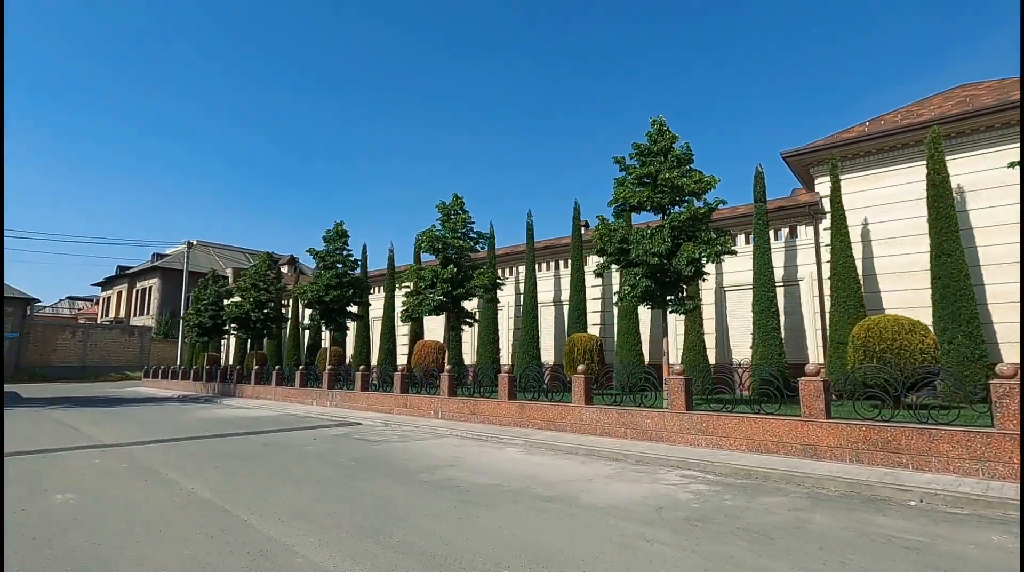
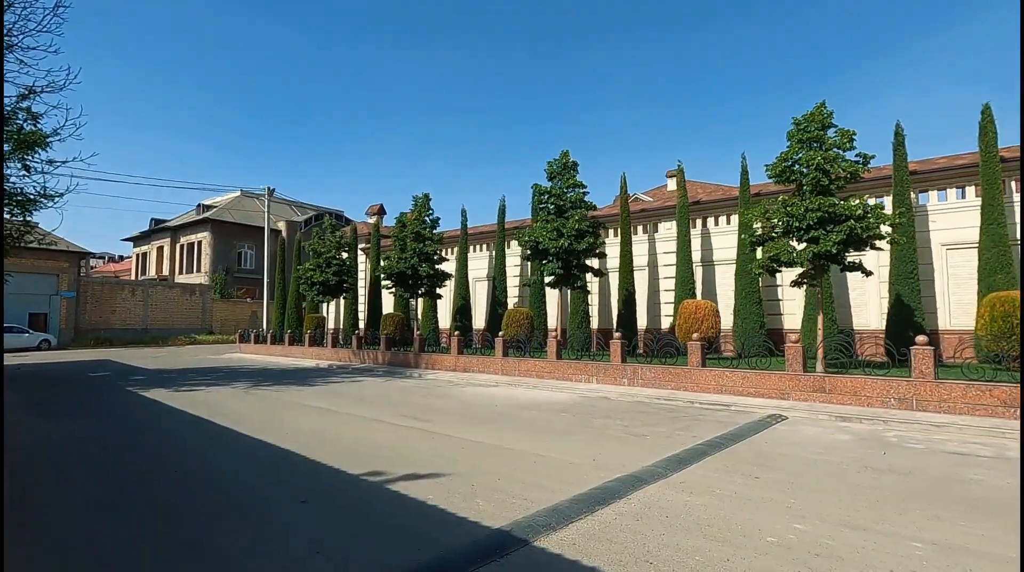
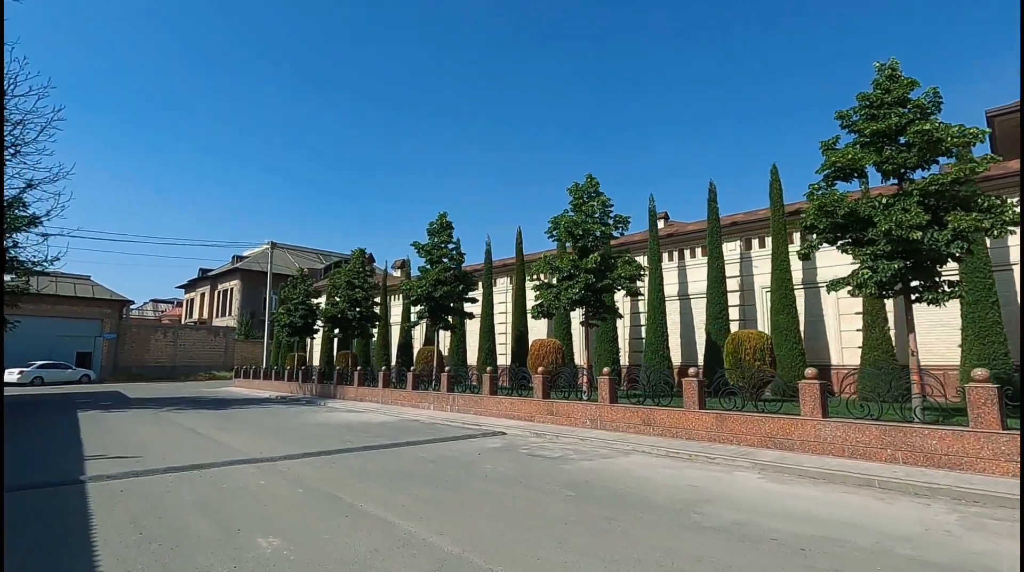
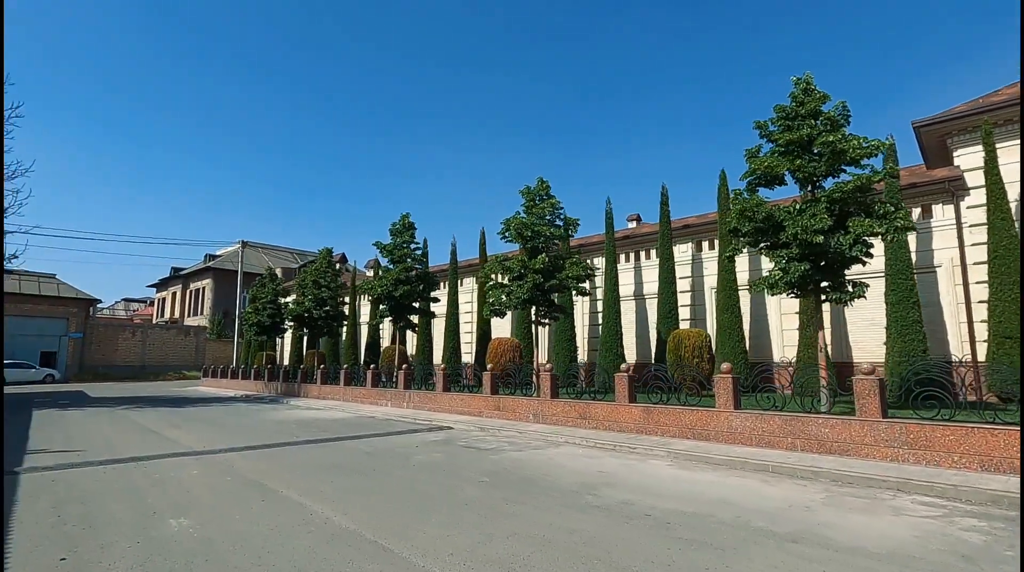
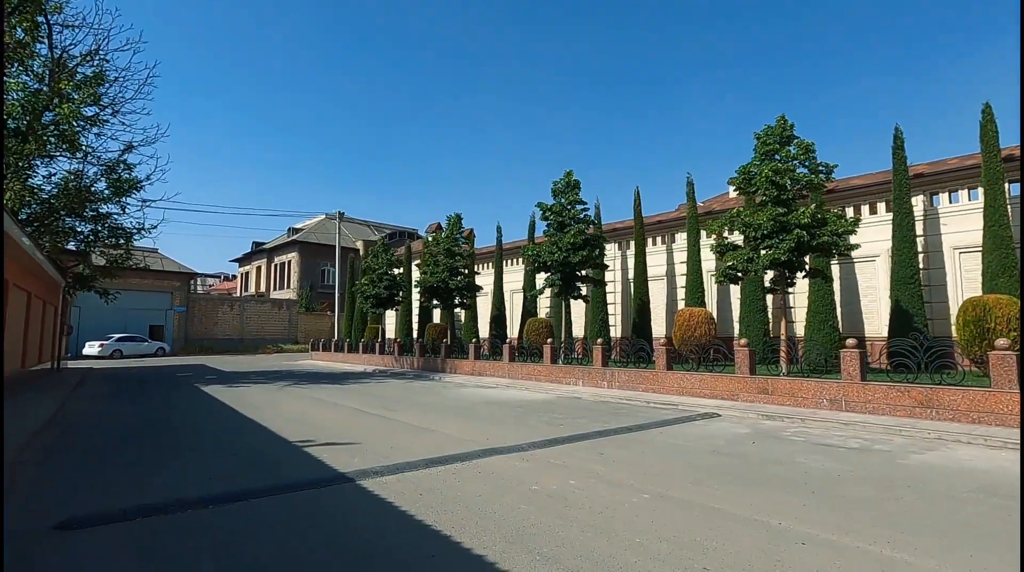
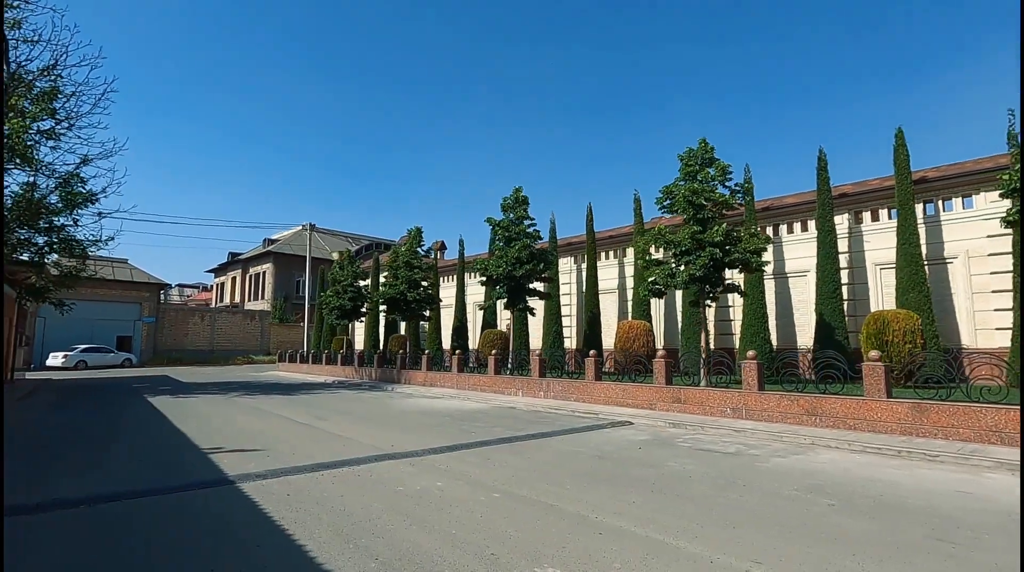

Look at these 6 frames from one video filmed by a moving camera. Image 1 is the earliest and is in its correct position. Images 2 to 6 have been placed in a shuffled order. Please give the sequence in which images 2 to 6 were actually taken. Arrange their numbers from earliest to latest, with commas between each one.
4, 3, 6, 5, 2
